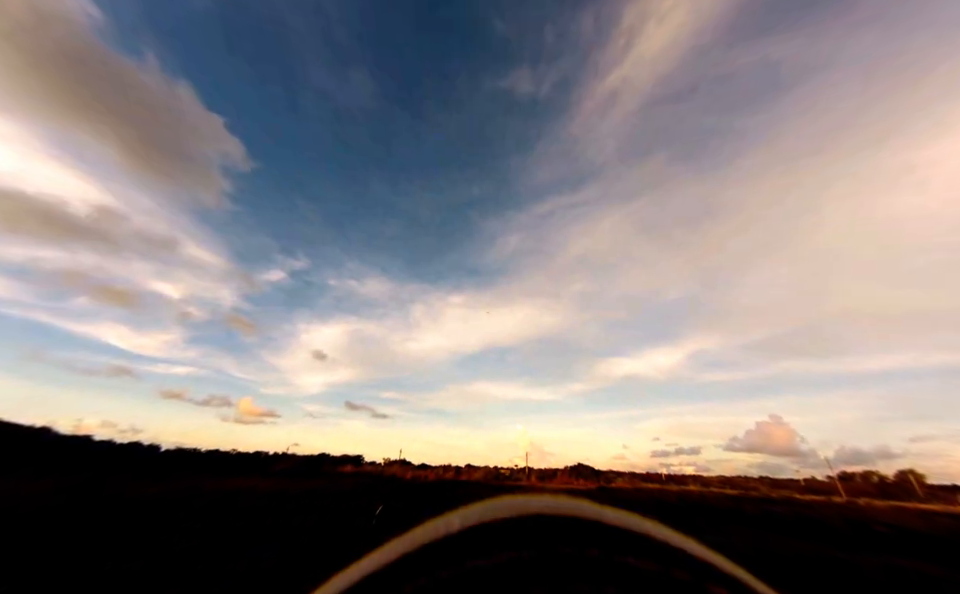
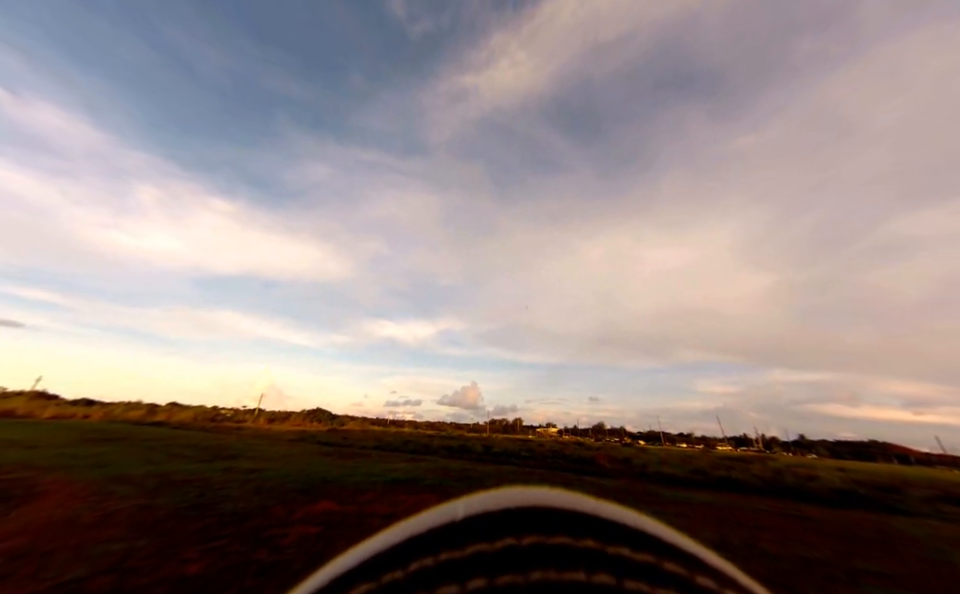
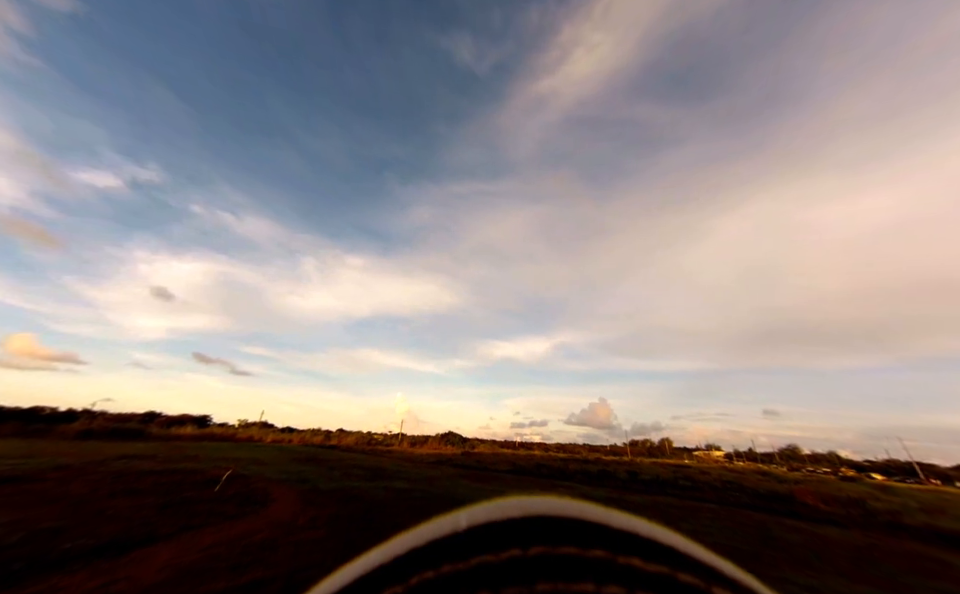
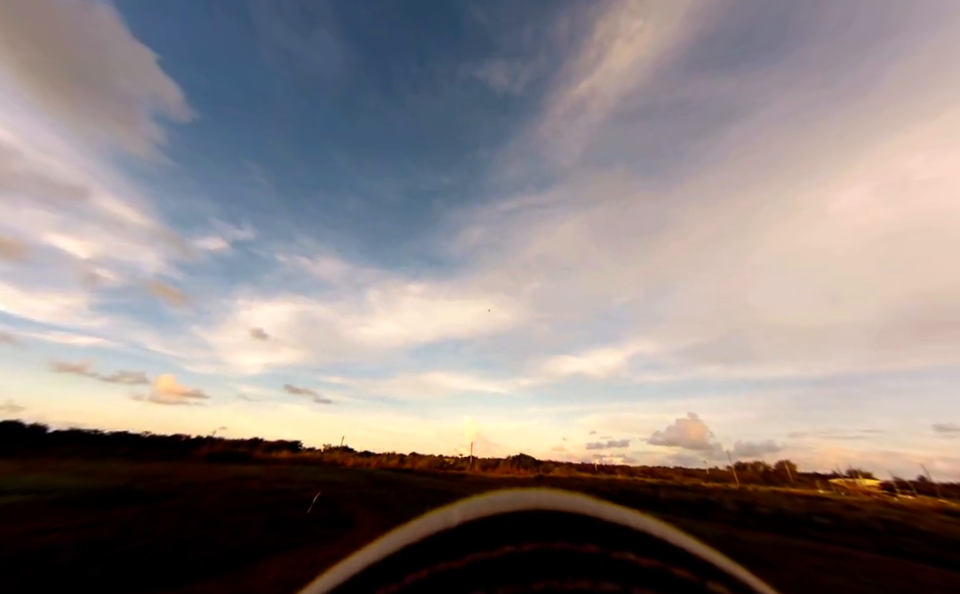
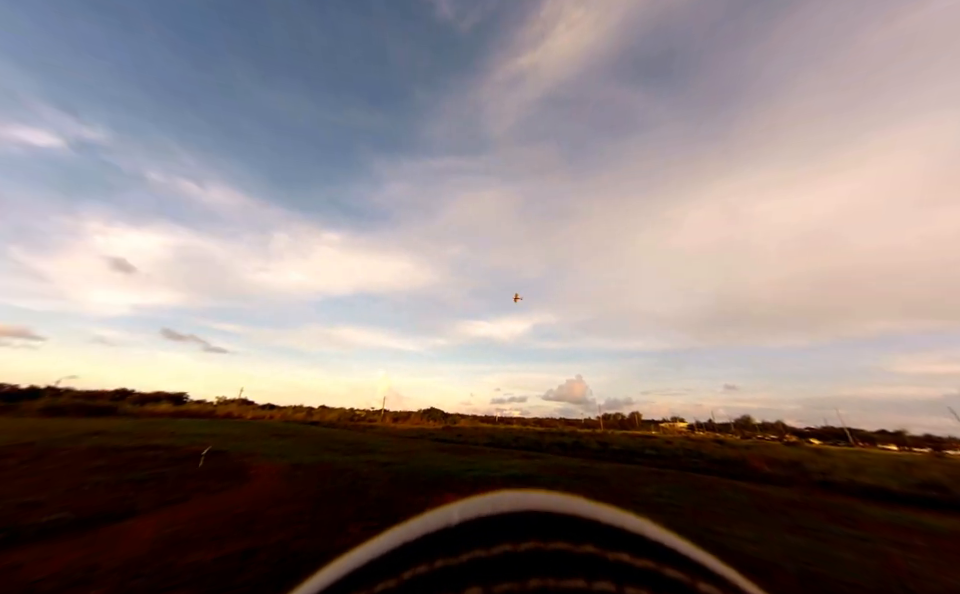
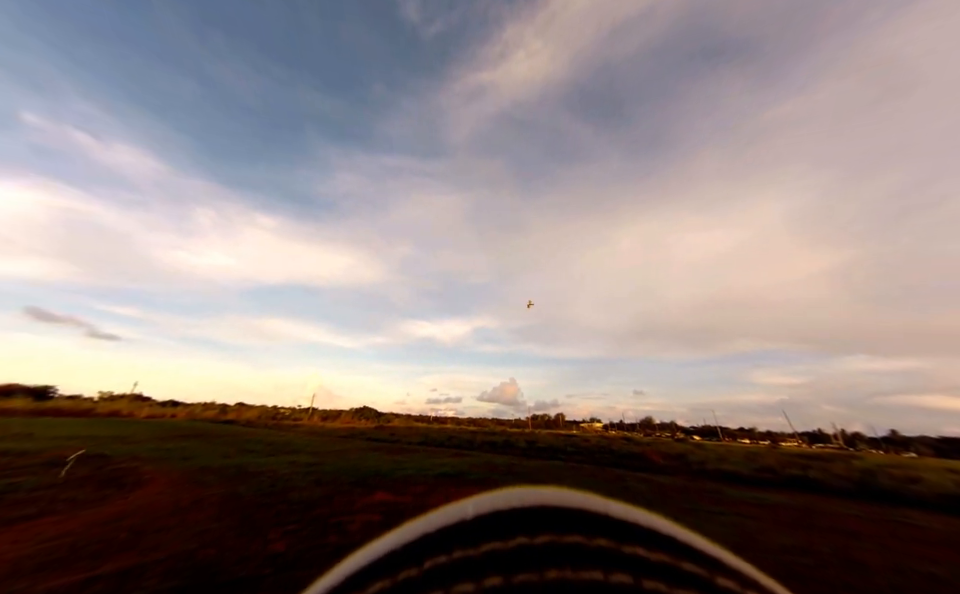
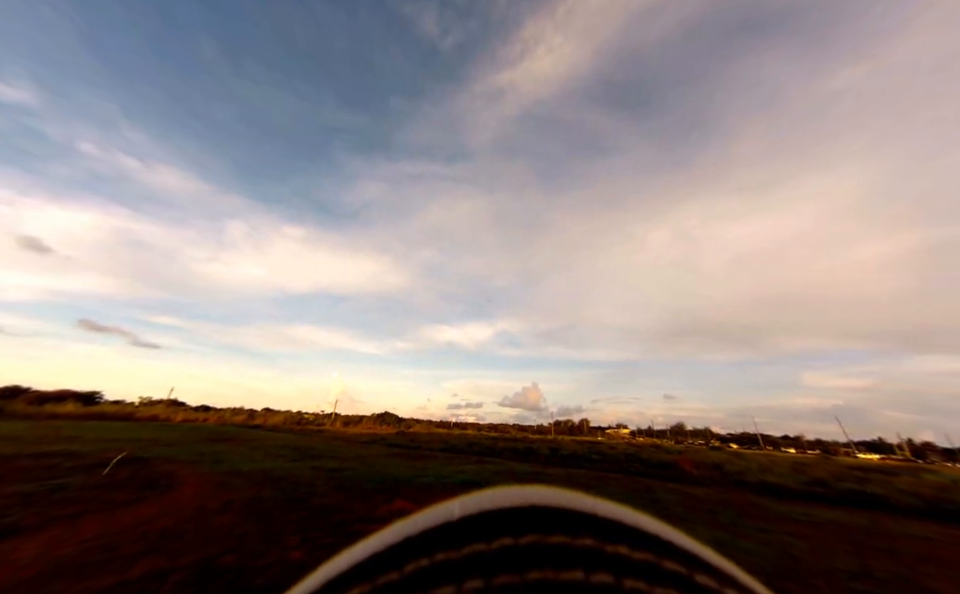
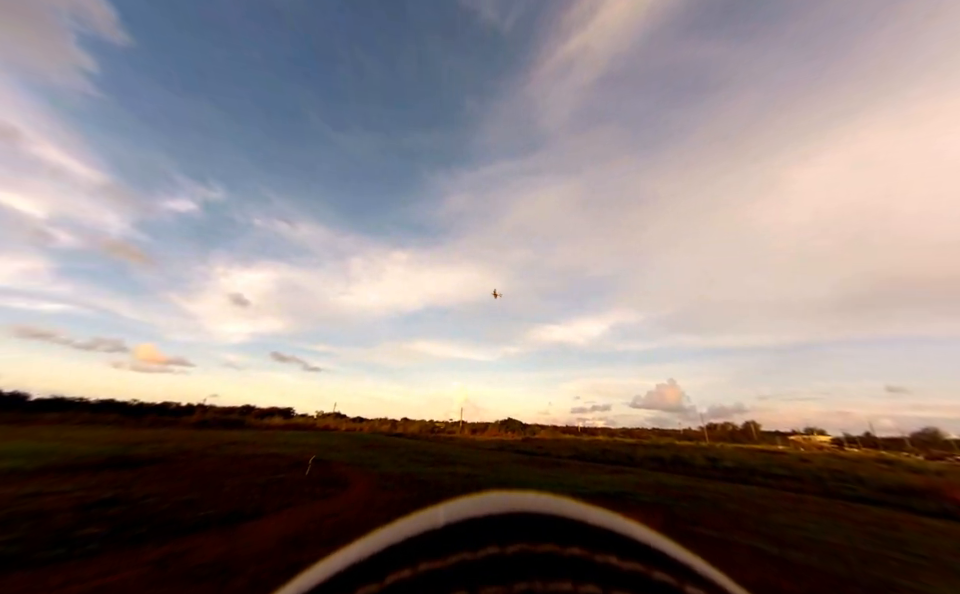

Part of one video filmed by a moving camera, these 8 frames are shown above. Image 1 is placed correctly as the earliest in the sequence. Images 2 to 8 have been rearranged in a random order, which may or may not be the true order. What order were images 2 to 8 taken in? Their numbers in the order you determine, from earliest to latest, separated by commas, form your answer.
4, 3, 7, 2, 6, 5, 8
